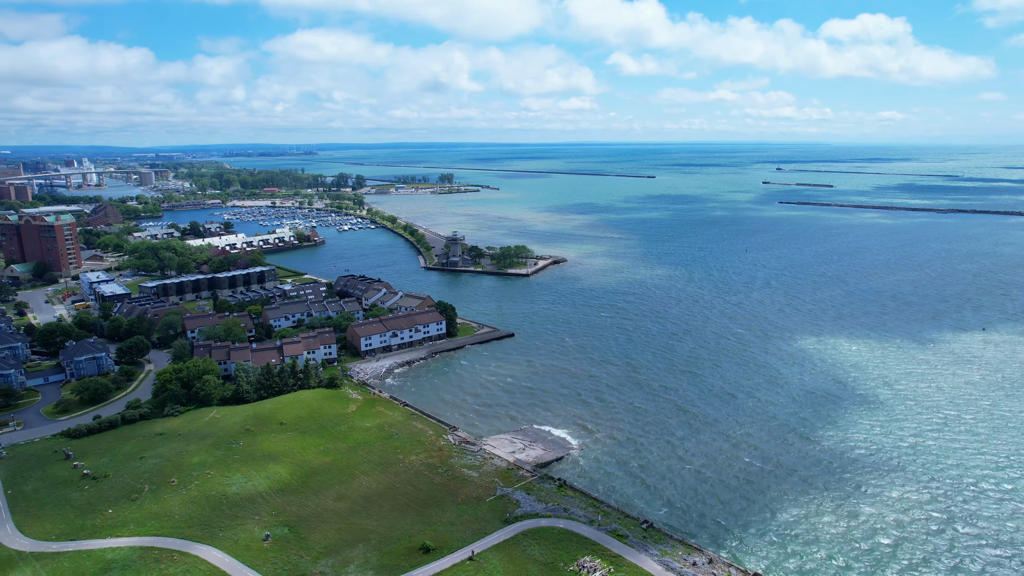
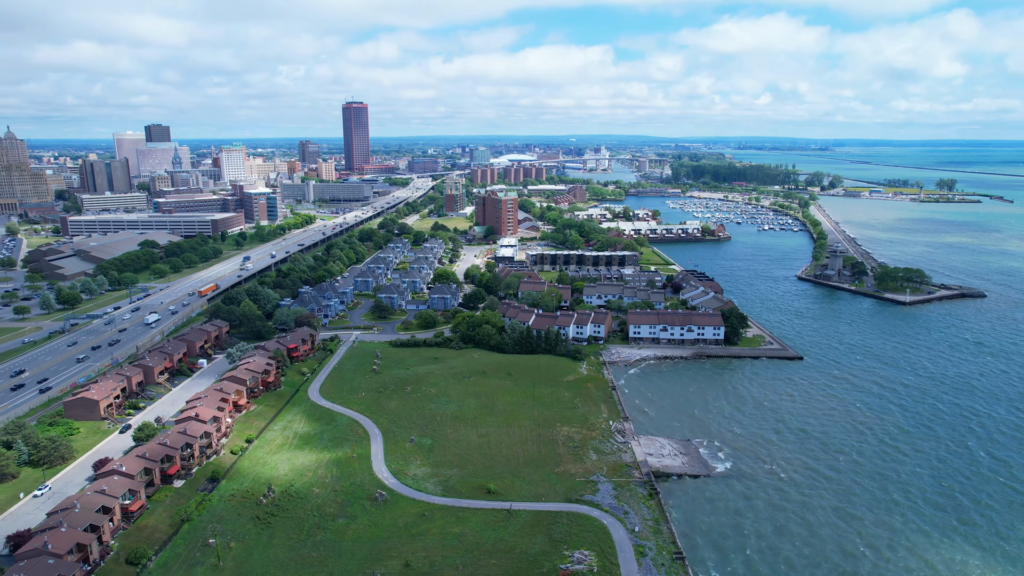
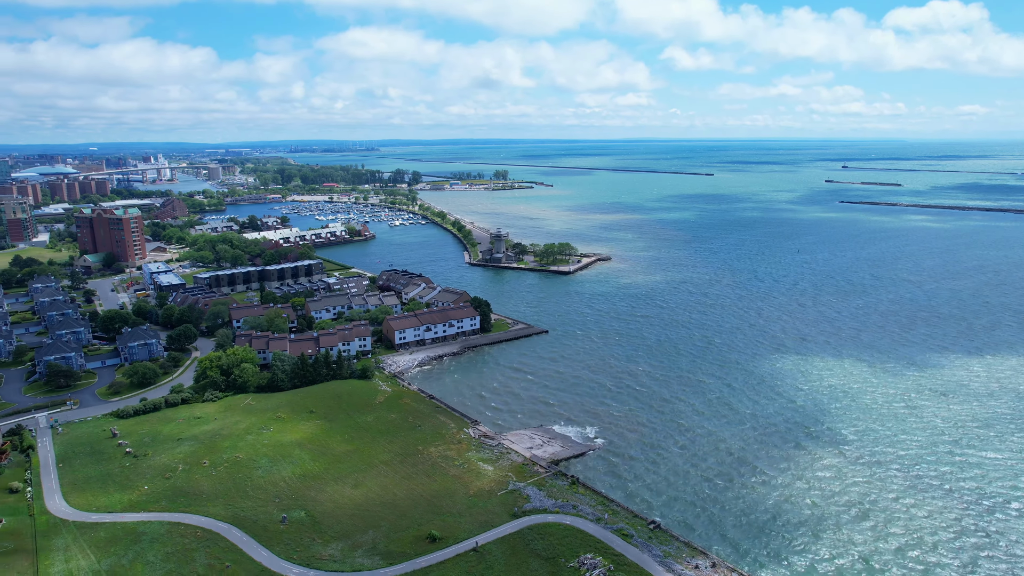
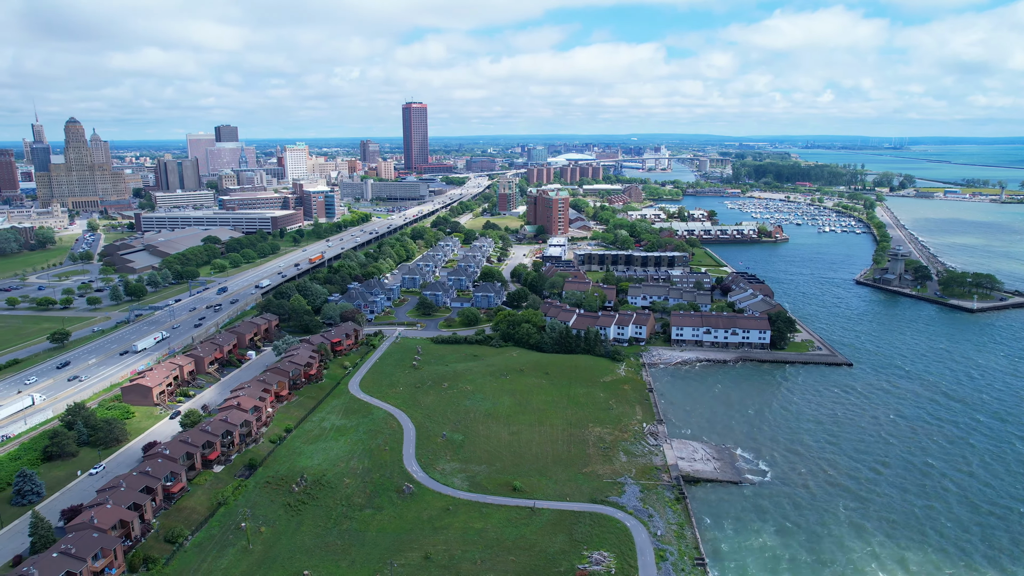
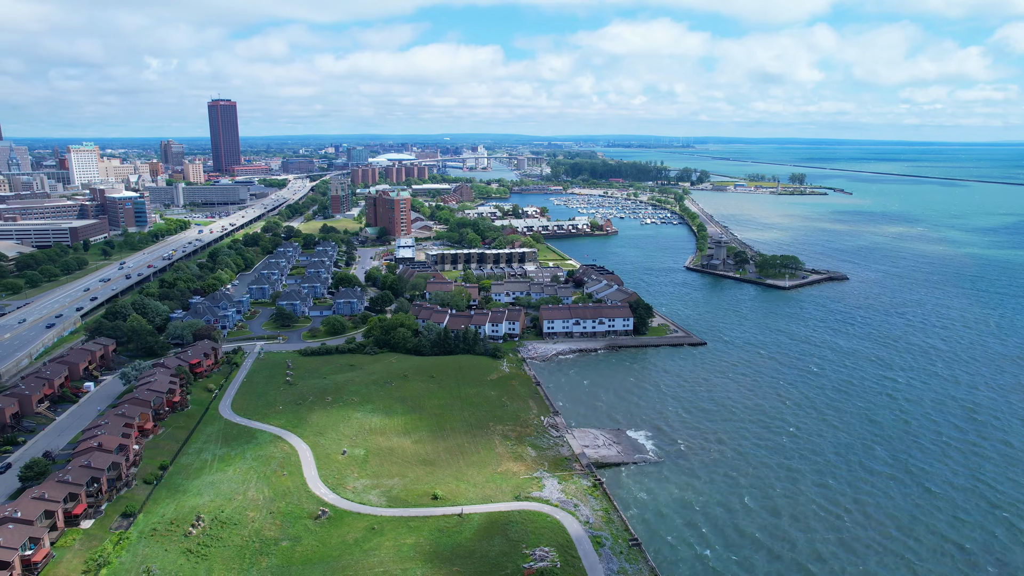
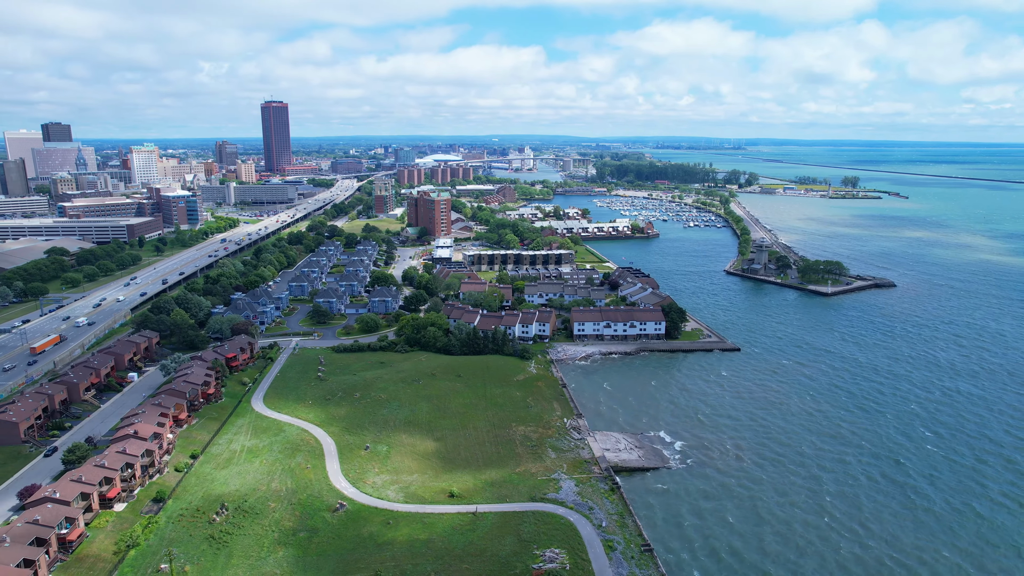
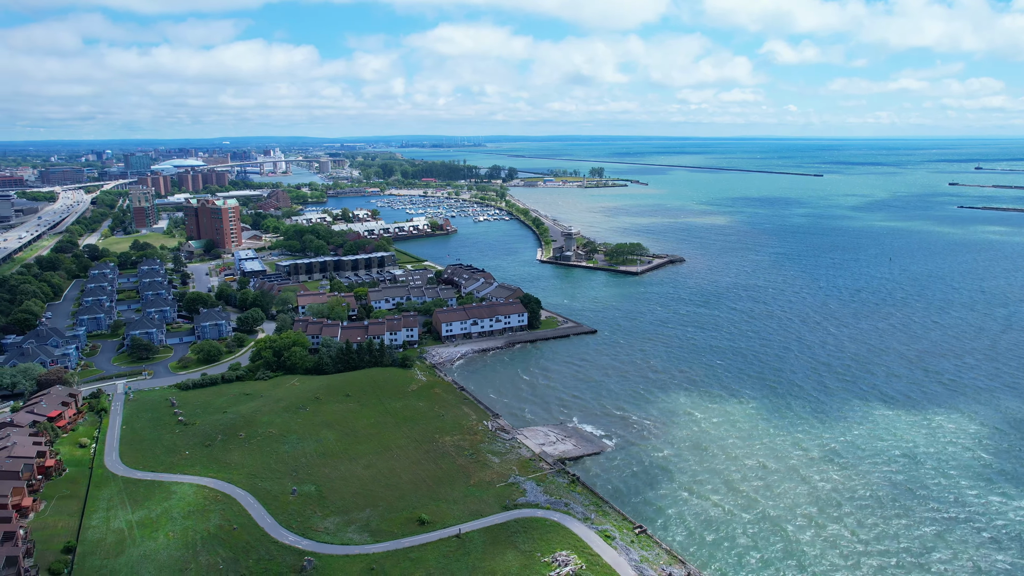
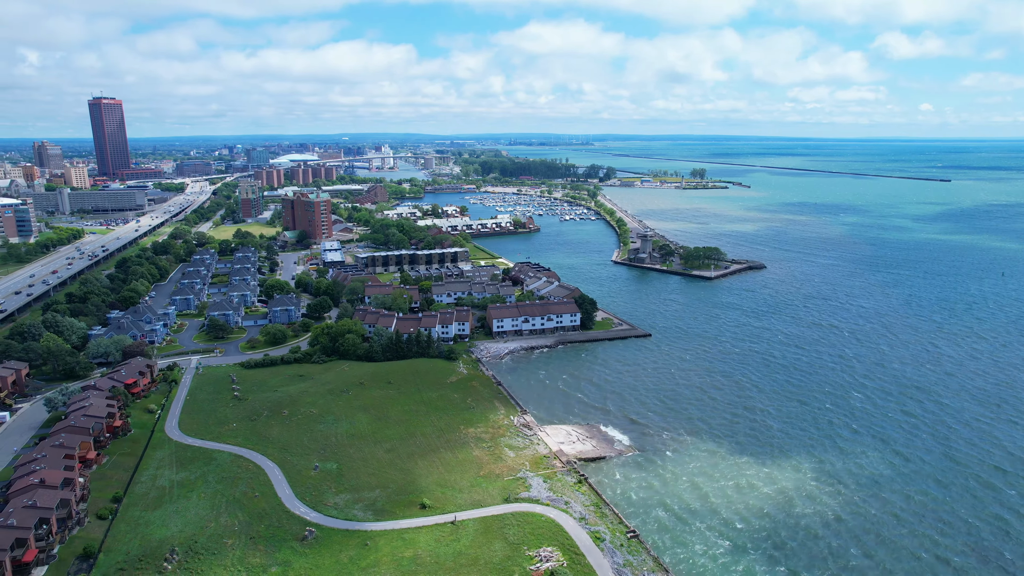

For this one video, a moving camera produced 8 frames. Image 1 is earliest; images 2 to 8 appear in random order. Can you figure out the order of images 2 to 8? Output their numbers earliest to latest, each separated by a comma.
3, 7, 8, 5, 6, 2, 4
